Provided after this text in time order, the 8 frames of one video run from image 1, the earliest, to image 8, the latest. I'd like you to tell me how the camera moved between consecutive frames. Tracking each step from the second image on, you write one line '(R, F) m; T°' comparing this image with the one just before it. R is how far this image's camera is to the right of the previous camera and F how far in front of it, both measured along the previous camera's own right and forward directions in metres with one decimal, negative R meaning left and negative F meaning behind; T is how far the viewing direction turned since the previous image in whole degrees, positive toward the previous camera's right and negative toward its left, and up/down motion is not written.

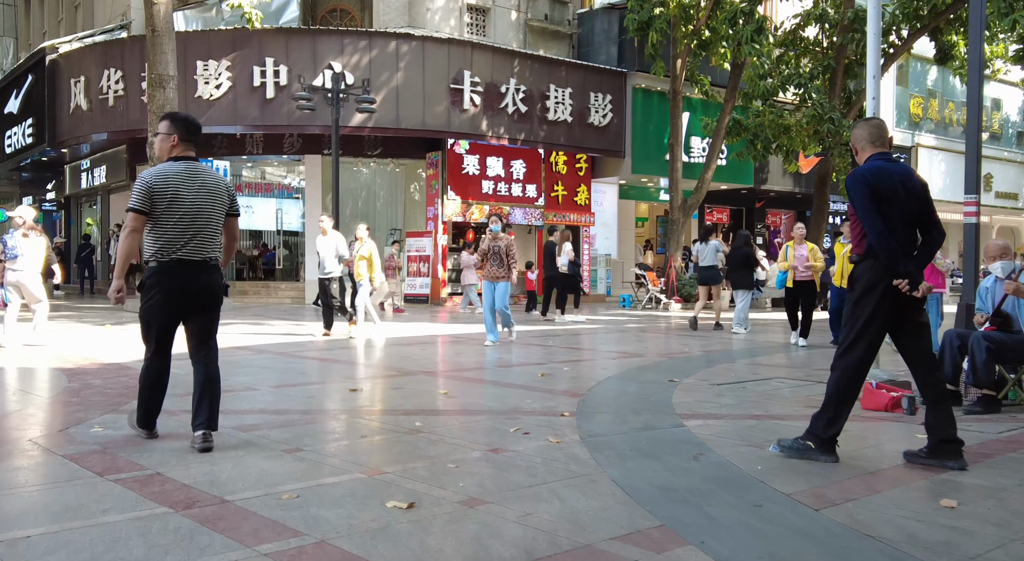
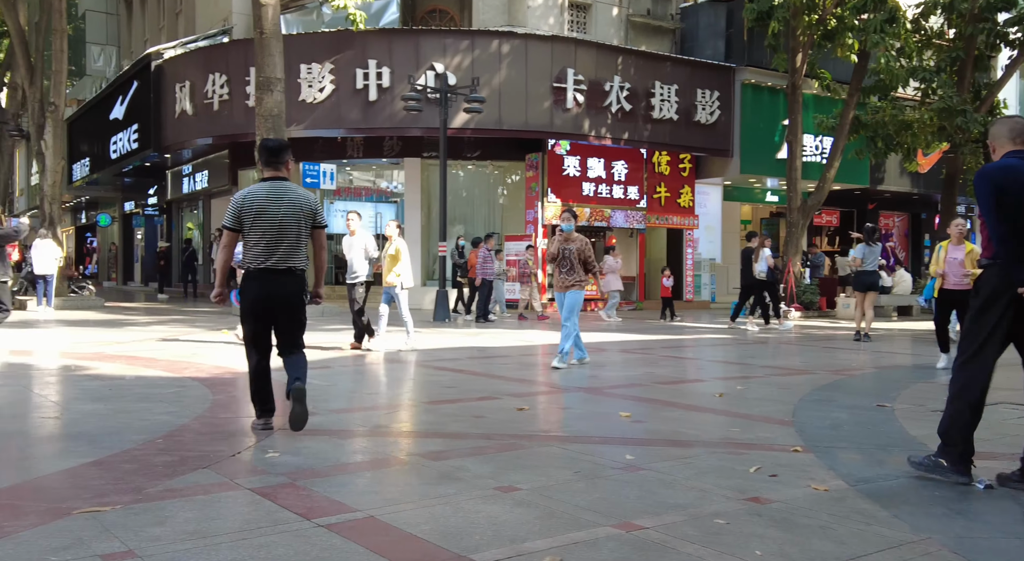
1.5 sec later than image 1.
(-0.7, +0.5) m; -5°
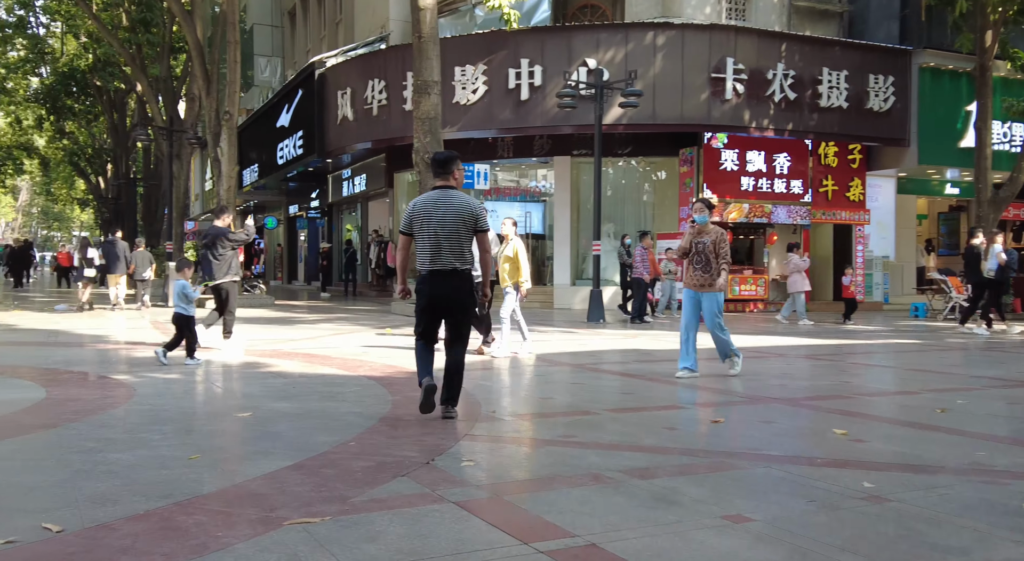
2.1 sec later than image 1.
(-0.3, +0.3) m; -9°
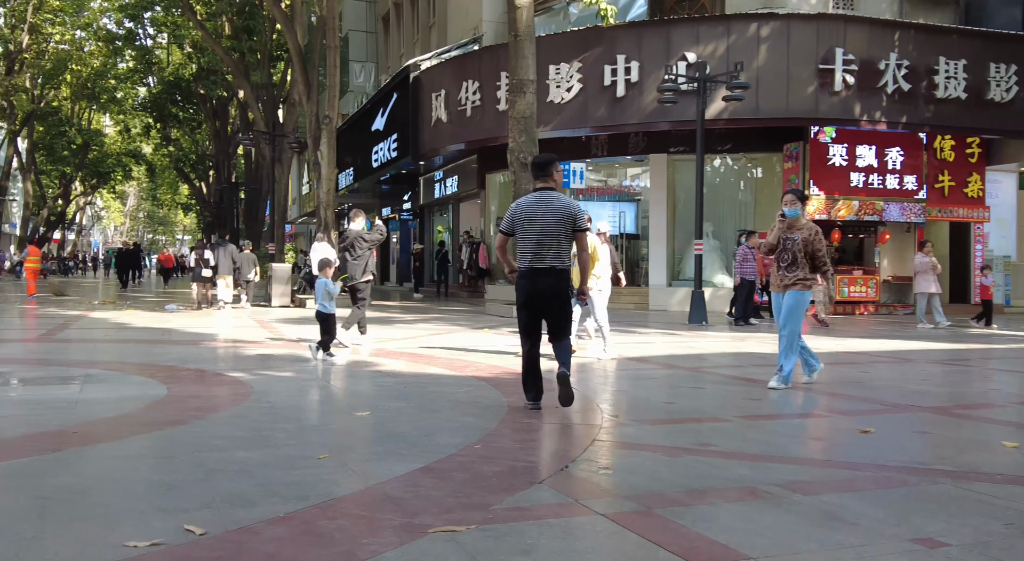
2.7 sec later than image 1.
(-0.2, +0.2) m; -5°
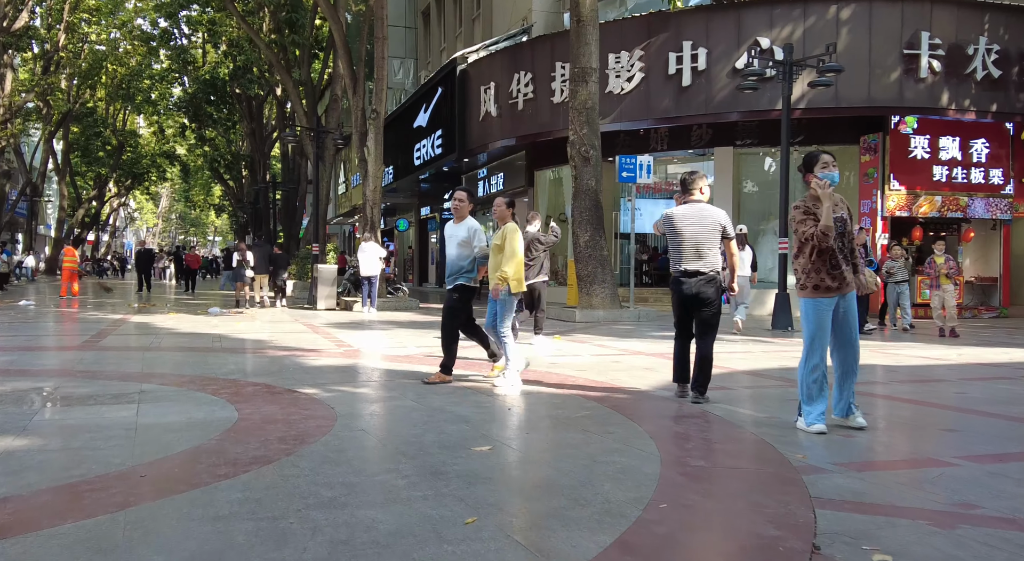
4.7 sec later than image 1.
(-0.7, +1.1) m; -2°
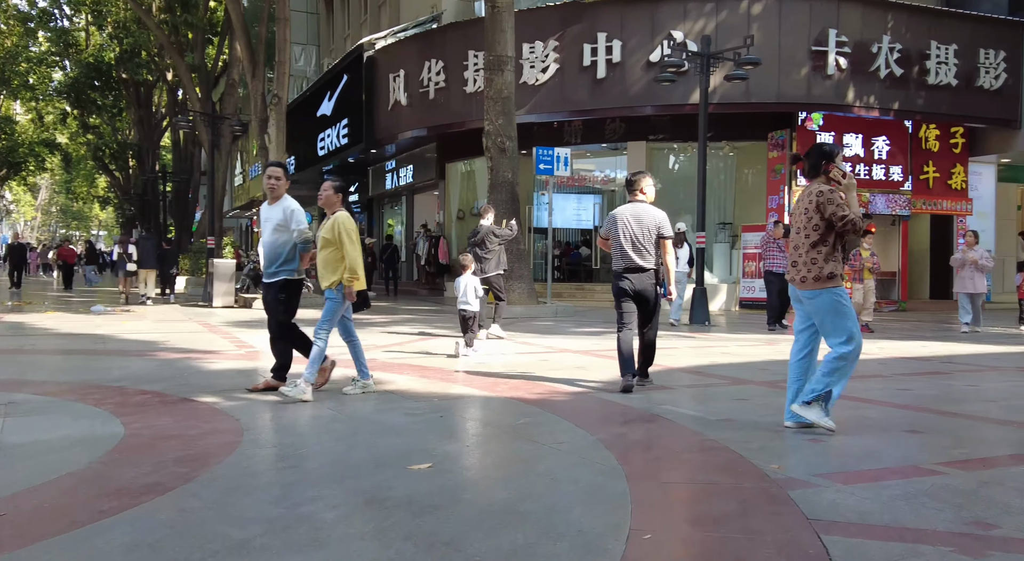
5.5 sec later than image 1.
(-0.2, +0.6) m; +6°
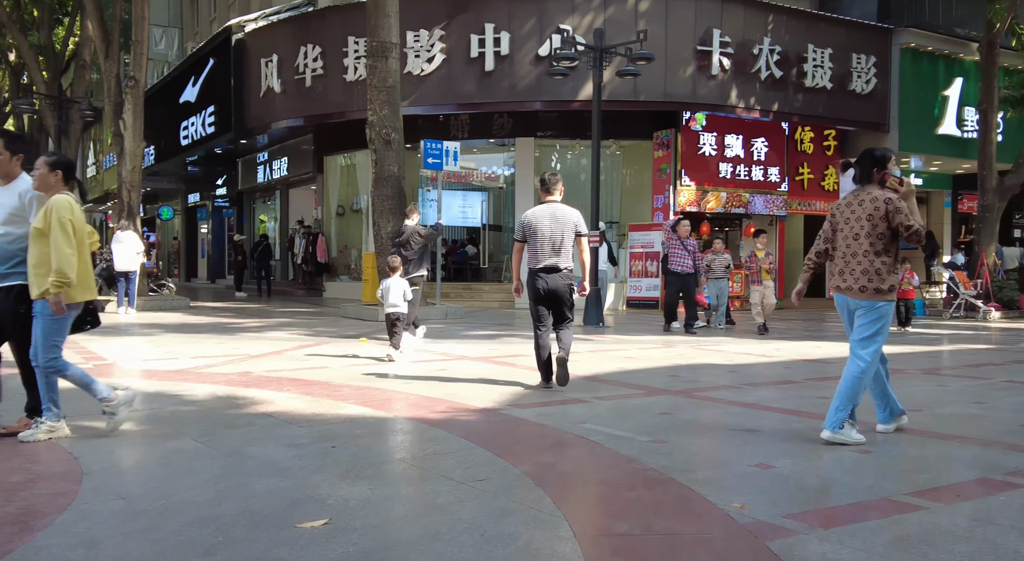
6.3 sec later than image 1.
(-0.2, +0.8) m; +8°
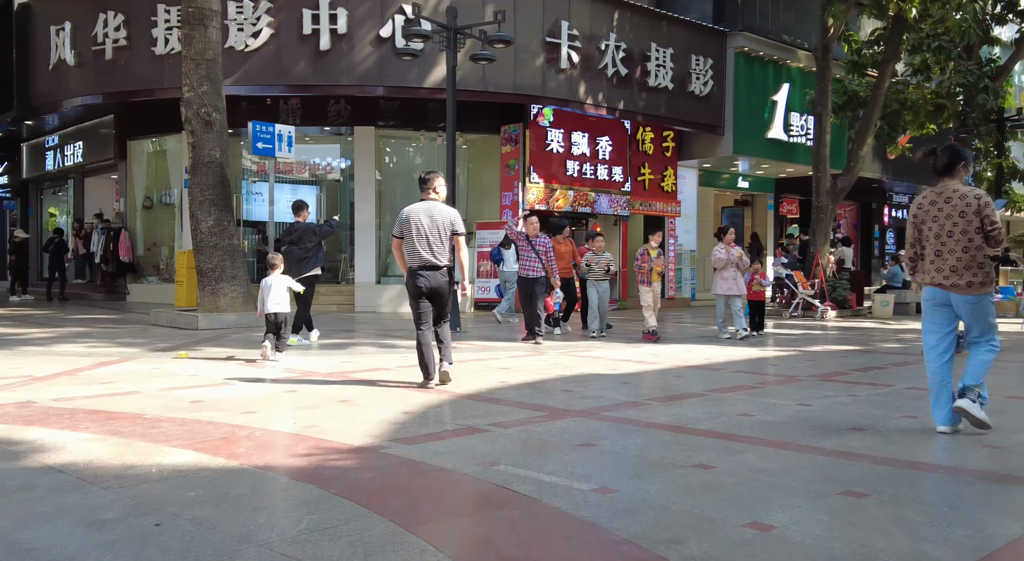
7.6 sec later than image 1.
(-0.3, +1.3) m; +11°
